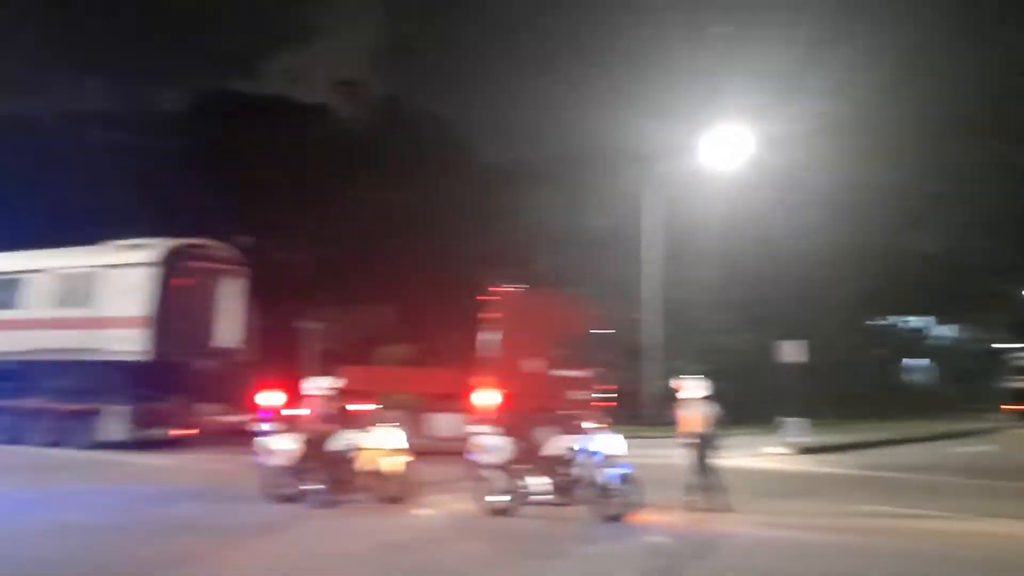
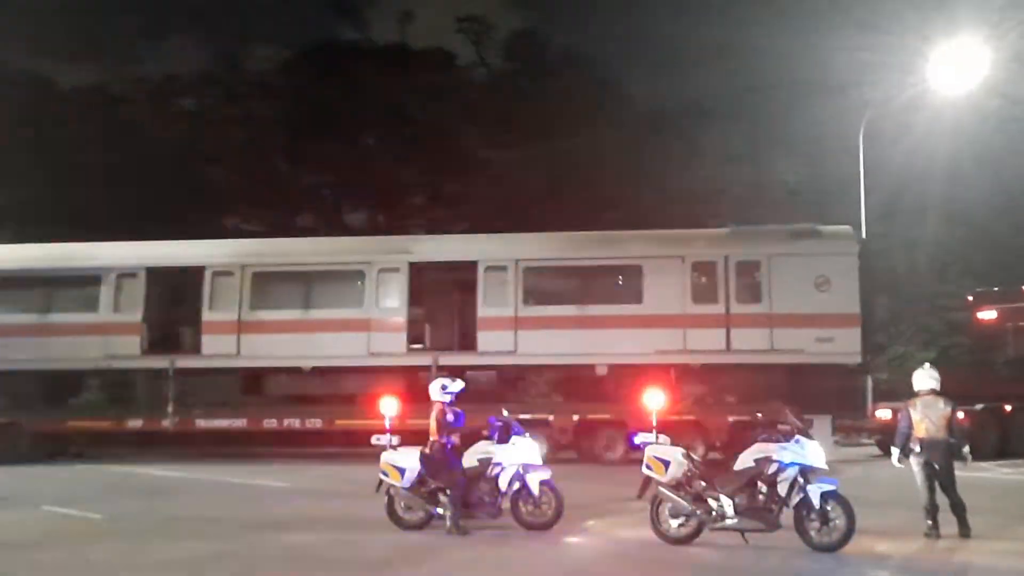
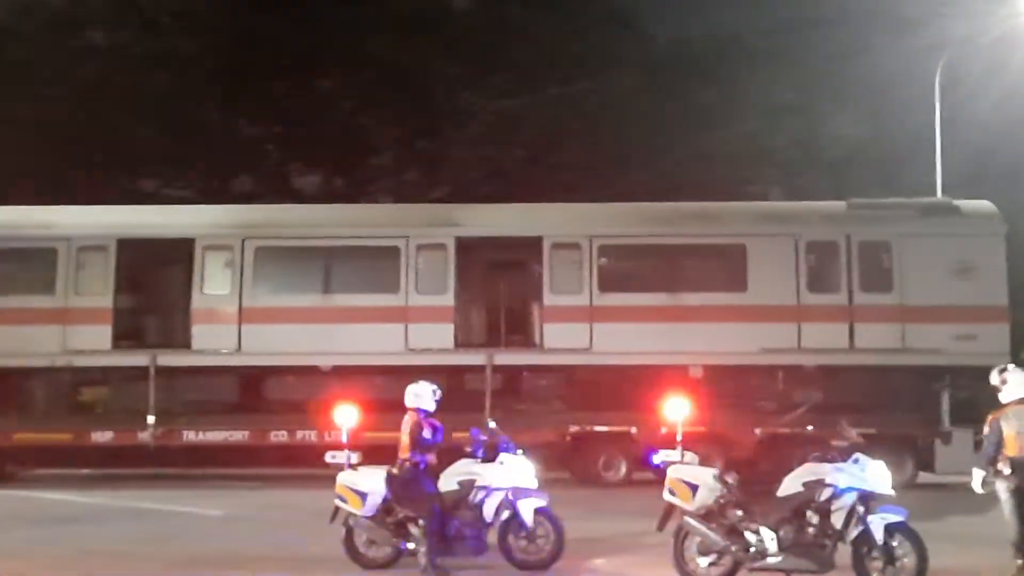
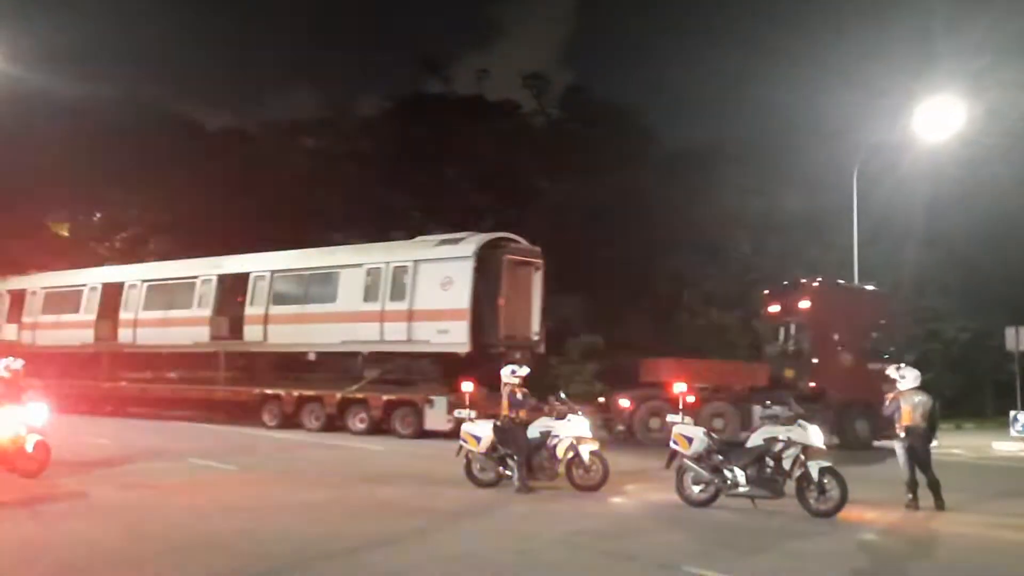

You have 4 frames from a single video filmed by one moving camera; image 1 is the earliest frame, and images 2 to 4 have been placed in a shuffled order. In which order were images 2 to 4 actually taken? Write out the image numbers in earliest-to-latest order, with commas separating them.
4, 2, 3
